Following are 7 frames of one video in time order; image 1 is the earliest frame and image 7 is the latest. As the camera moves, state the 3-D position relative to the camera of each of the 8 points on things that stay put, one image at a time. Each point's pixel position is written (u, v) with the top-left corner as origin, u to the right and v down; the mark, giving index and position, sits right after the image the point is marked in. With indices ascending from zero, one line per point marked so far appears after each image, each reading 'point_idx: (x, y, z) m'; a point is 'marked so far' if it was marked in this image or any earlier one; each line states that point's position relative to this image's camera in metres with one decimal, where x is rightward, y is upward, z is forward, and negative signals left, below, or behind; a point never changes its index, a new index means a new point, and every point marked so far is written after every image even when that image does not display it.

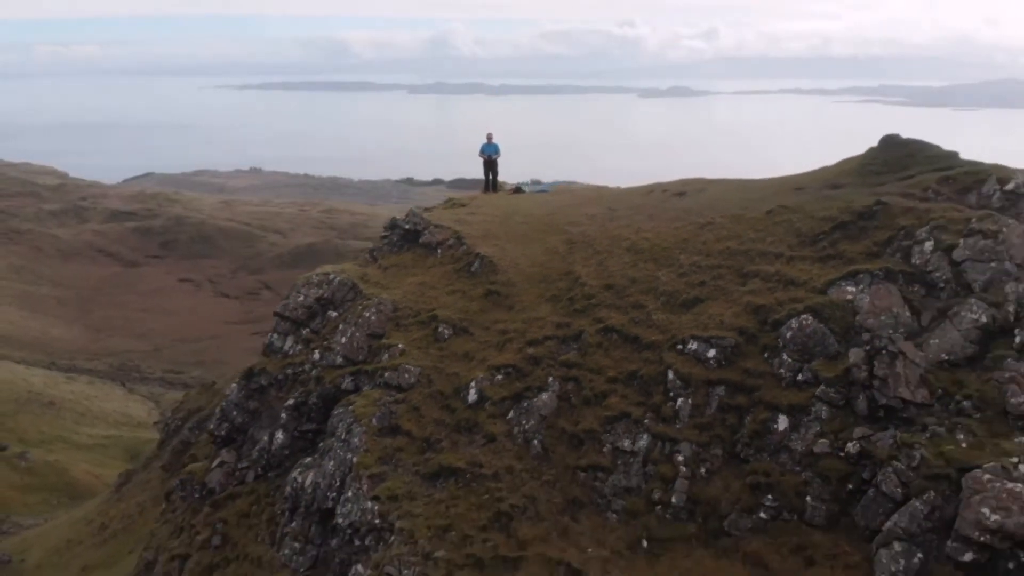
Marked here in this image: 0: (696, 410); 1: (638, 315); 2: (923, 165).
0: (+1.5, -1.0, +6.6) m
1: (+1.2, -0.3, +7.7) m
2: (+4.0, +1.2, +7.9) m
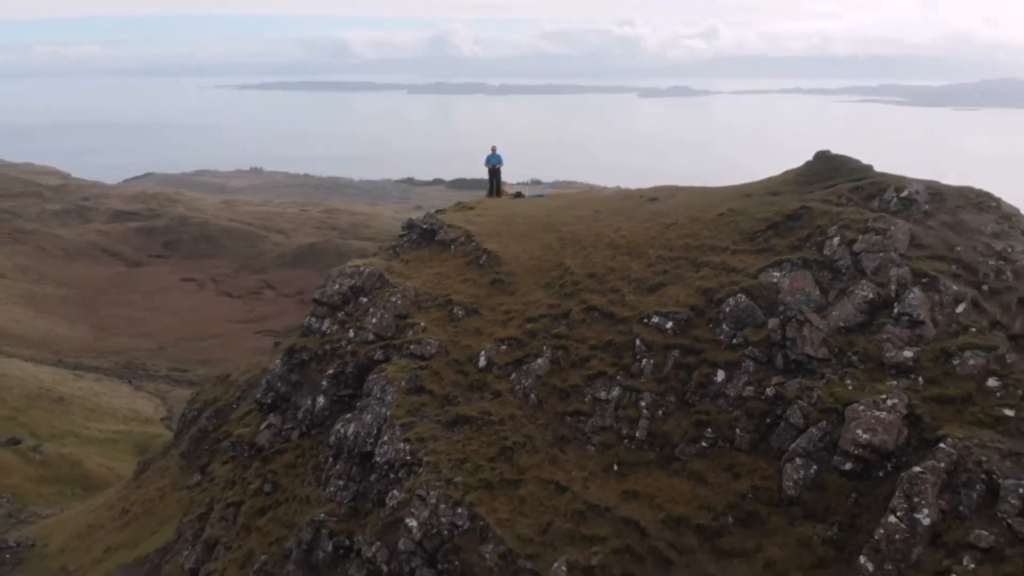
0: (+1.5, -0.8, +8.4) m
1: (+1.2, -0.1, +9.5) m
2: (+4.0, +1.3, +9.8) m
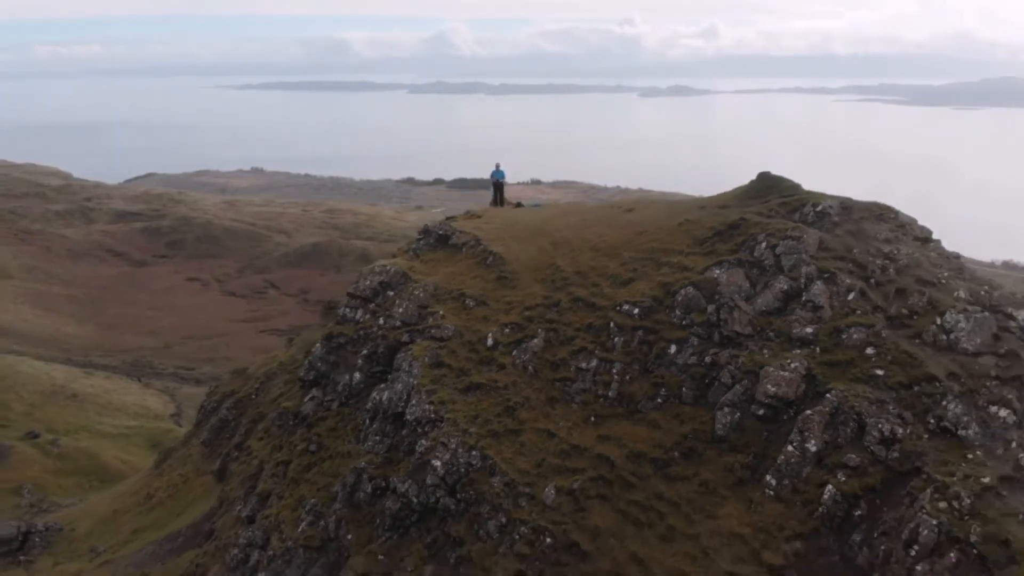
0: (+1.5, -0.7, +10.8) m
1: (+1.2, 0.0, +11.9) m
2: (+4.0, +1.4, +12.2) m
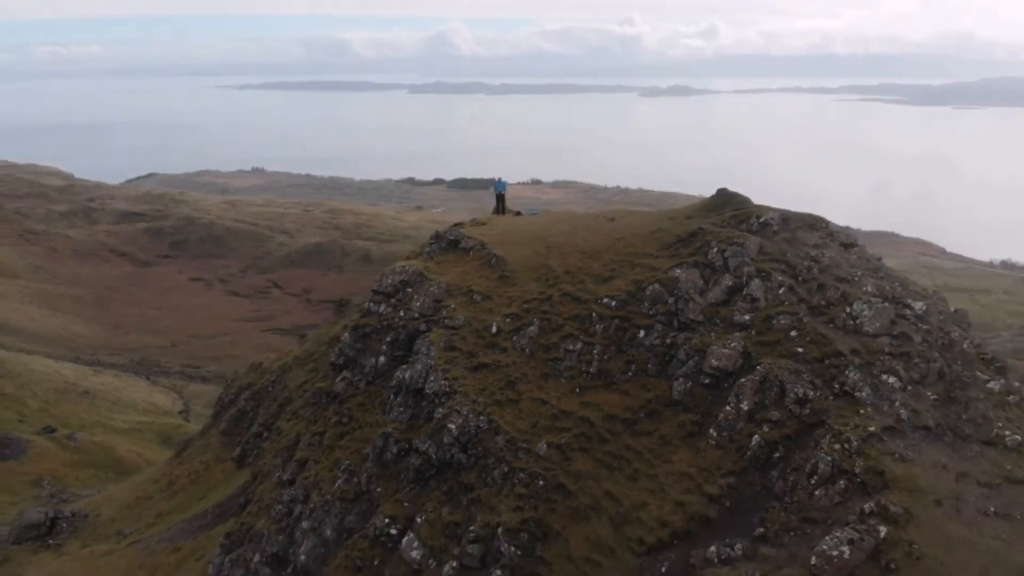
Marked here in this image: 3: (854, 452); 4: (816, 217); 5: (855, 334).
0: (+1.5, -0.7, +13.3) m
1: (+1.2, 0.0, +14.4) m
2: (+4.0, +1.5, +14.7) m
3: (+4.3, -2.1, +10.0) m
4: (+5.6, +1.3, +14.7) m
5: (+5.0, -0.7, +11.7) m
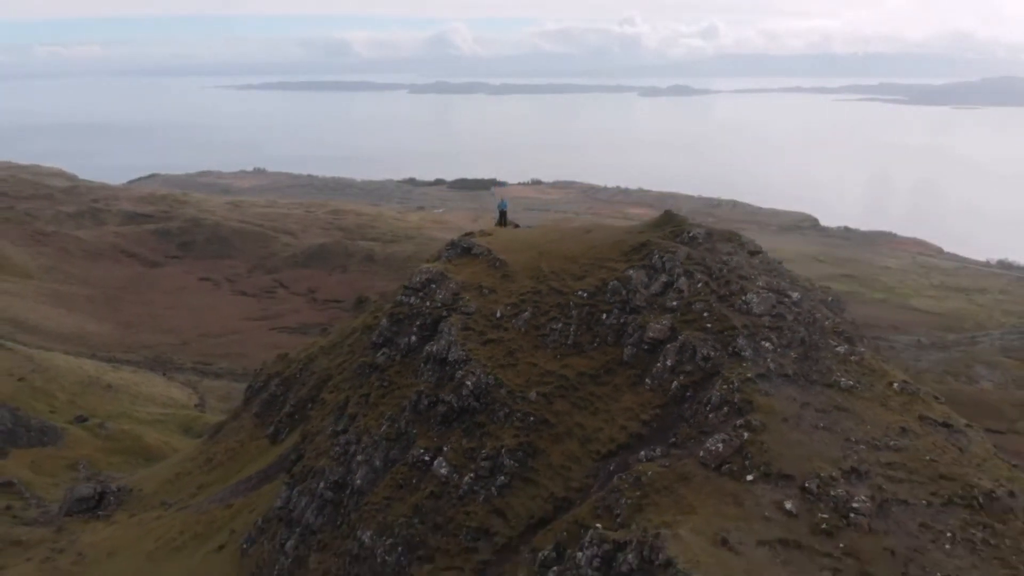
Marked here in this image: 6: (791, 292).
0: (+1.5, -0.6, +18.5) m
1: (+1.2, +0.1, +19.7) m
2: (+4.0, +1.6, +19.9) m
3: (+4.3, -1.9, +15.2) m
4: (+5.6, +1.4, +19.9) m
5: (+5.0, -0.6, +17.0) m
6: (+6.3, -0.1, +17.8) m
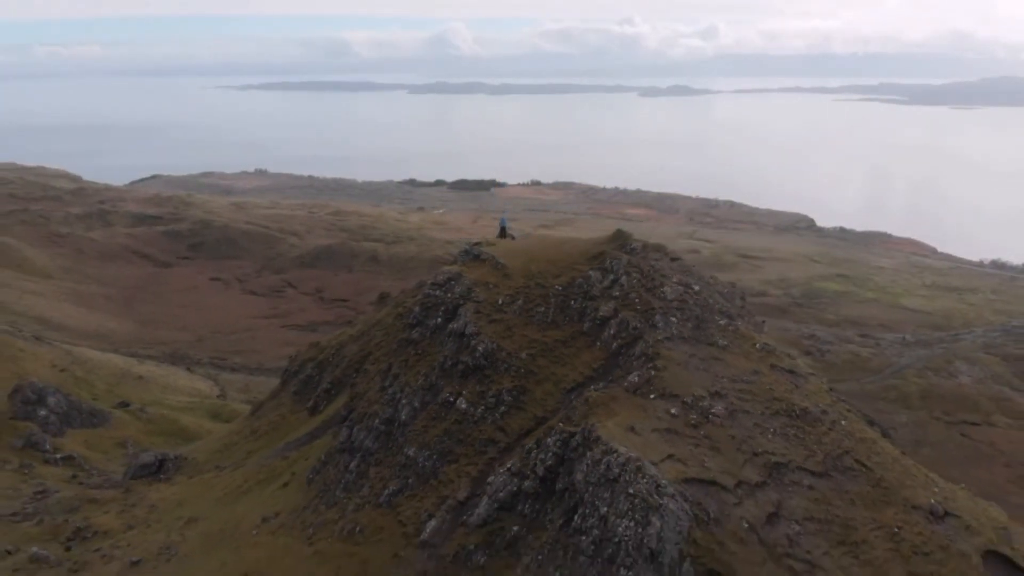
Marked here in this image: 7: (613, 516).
0: (+1.4, -0.4, +27.3) m
1: (+1.1, +0.3, +28.4) m
2: (+3.9, +1.8, +28.6) m
3: (+4.2, -1.8, +24.0) m
4: (+5.5, +1.6, +28.7) m
5: (+4.9, -0.4, +25.7) m
6: (+6.2, +0.1, +26.5) m
7: (+2.4, -5.4, +18.9) m
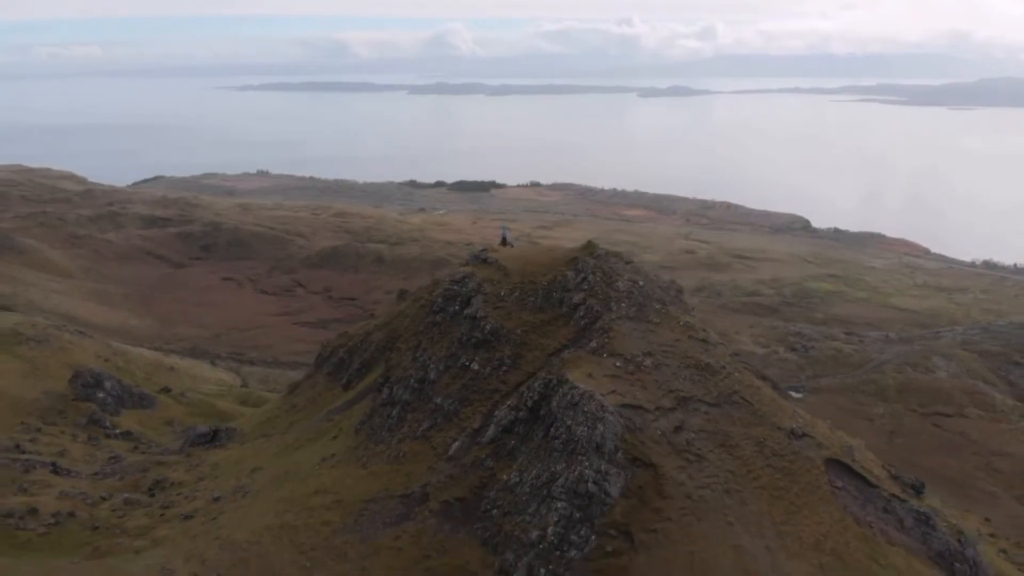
0: (+1.4, -0.2, +38.2) m
1: (+1.1, +0.5, +39.3) m
2: (+3.9, +2.0, +39.5) m
3: (+4.2, -1.6, +34.9) m
4: (+5.5, +1.8, +39.6) m
5: (+4.9, -0.2, +36.6) m
6: (+6.1, +0.3, +37.4) m
7: (+2.4, -5.2, +29.8) m
